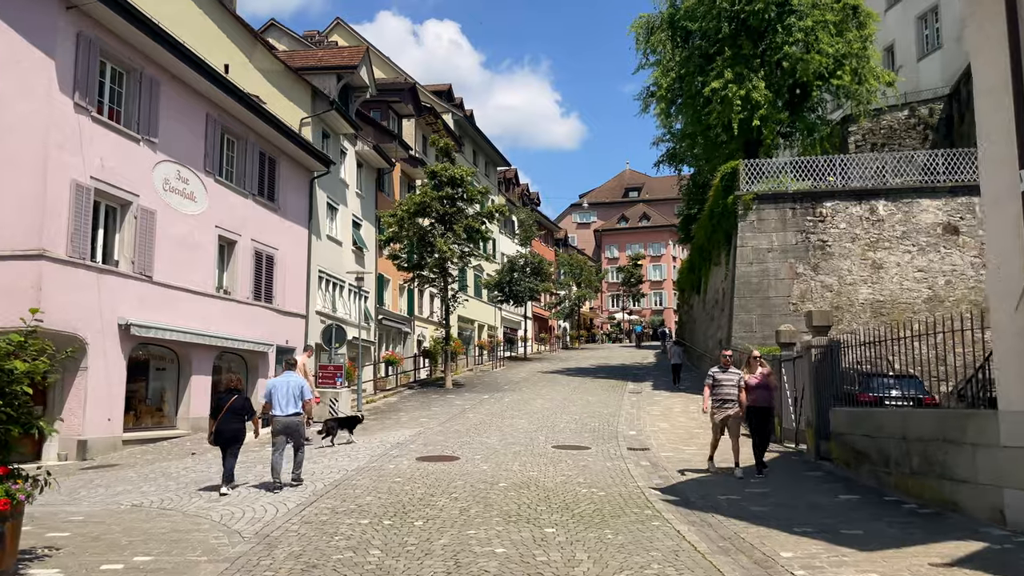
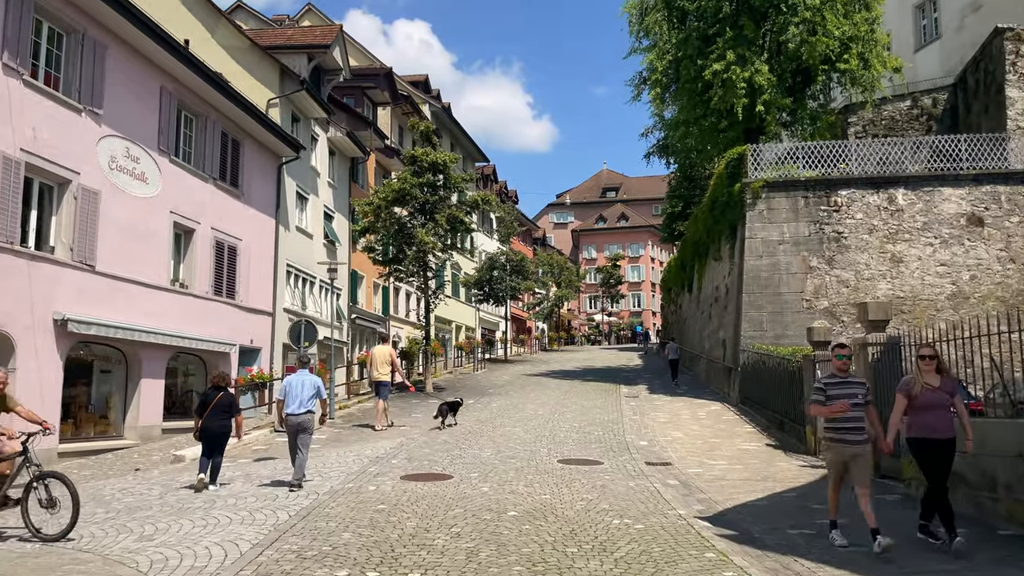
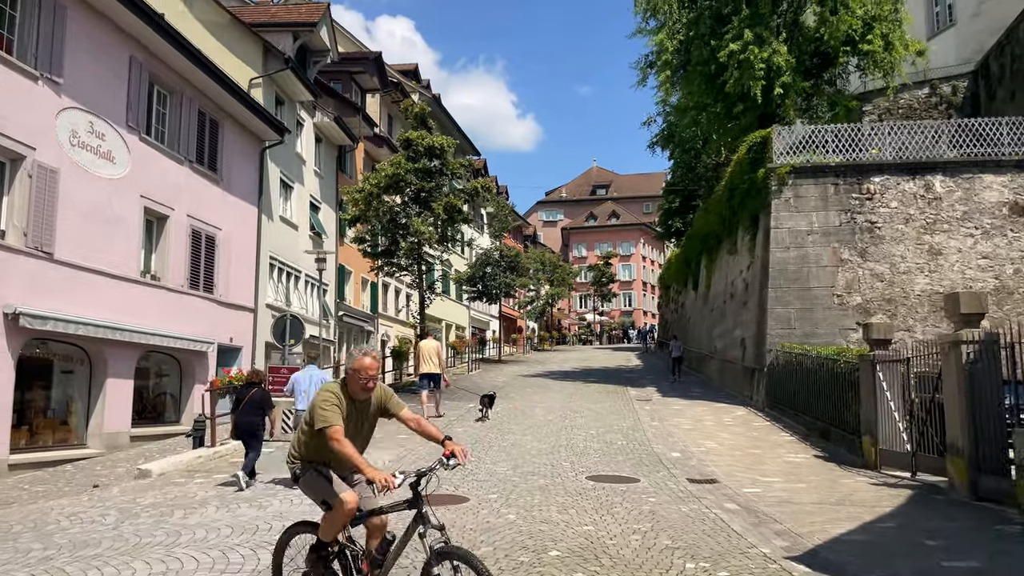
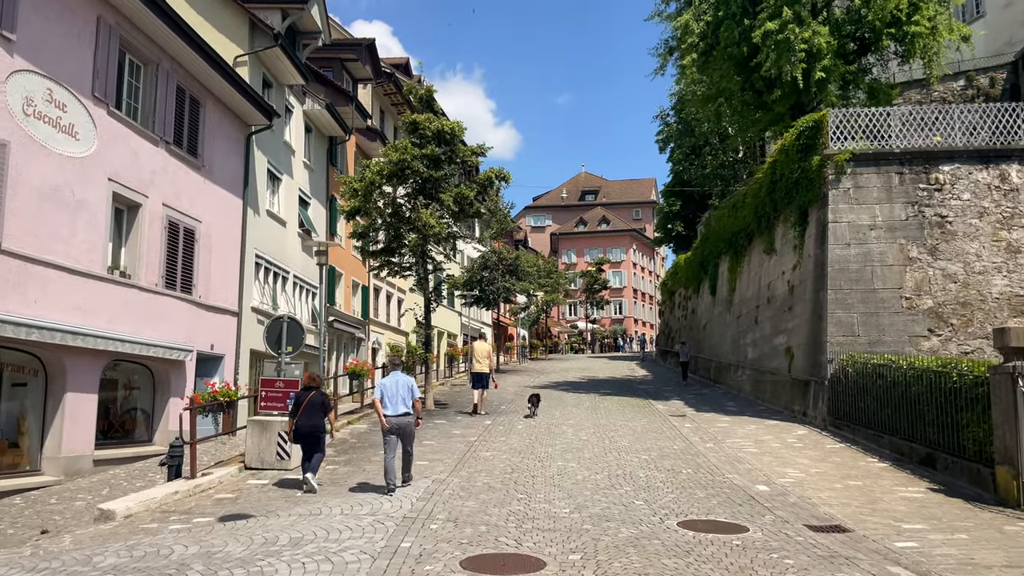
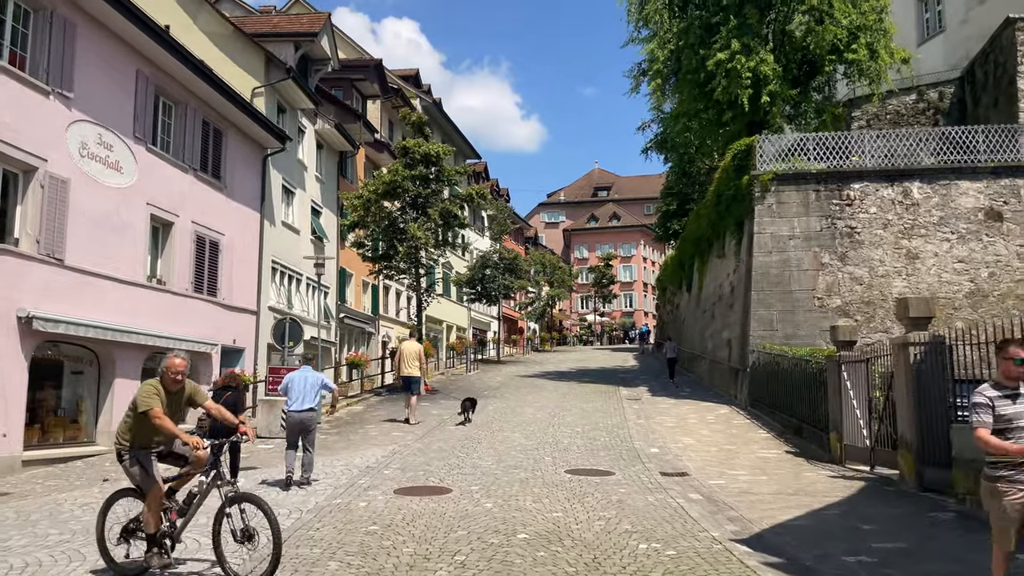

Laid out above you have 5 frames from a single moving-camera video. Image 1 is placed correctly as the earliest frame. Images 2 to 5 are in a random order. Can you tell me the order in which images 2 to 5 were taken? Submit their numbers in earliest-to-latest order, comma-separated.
2, 5, 3, 4
